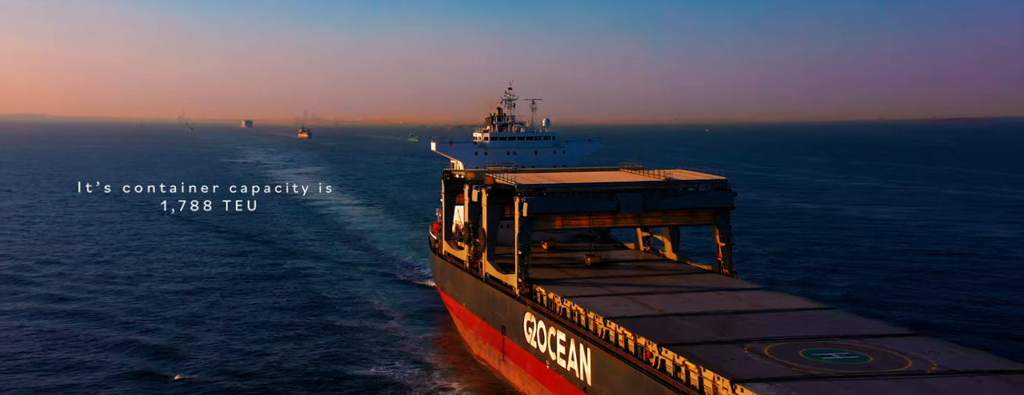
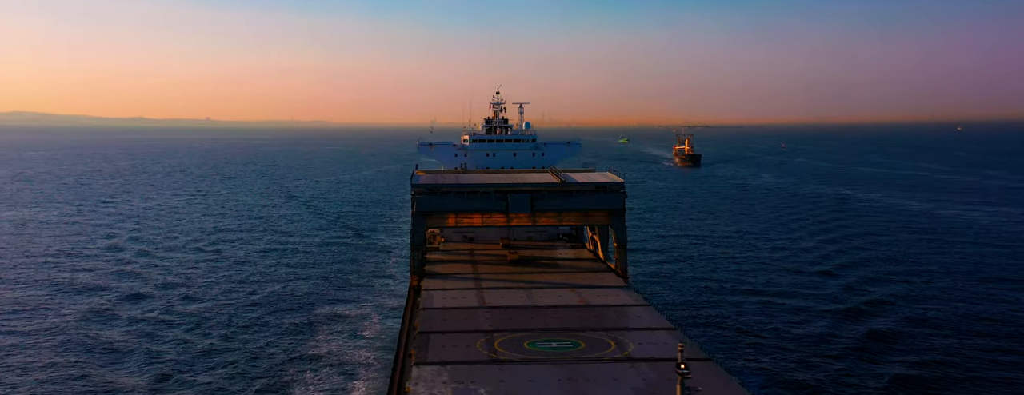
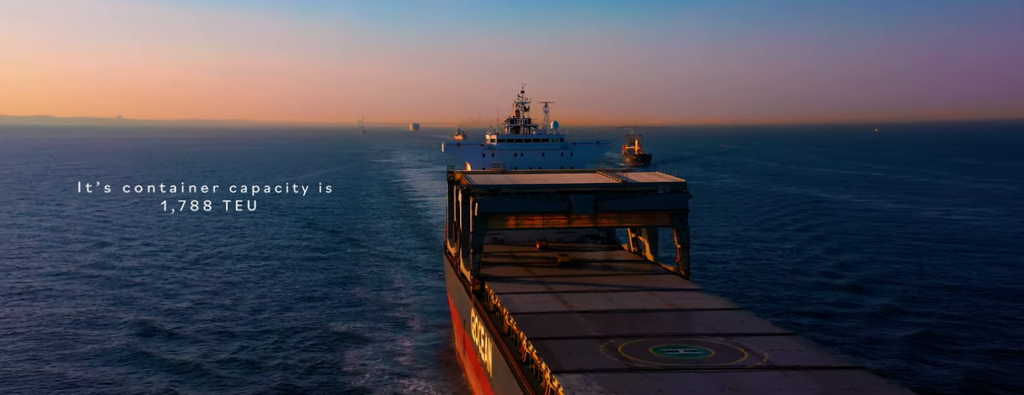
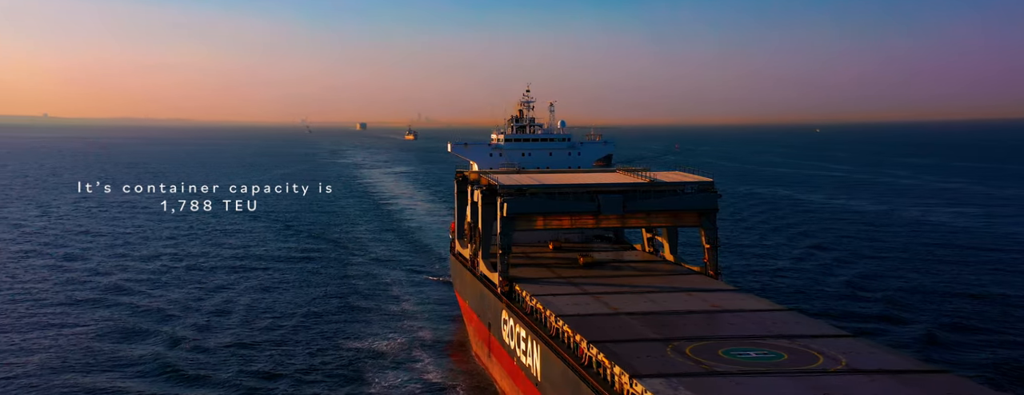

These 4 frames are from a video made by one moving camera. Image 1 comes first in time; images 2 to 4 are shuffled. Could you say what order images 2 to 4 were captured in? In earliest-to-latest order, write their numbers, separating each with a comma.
4, 3, 2
